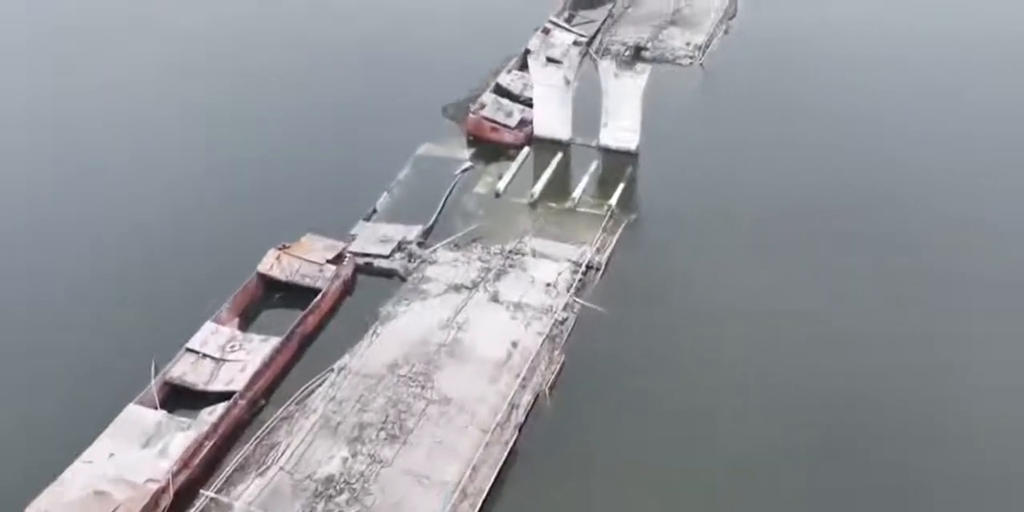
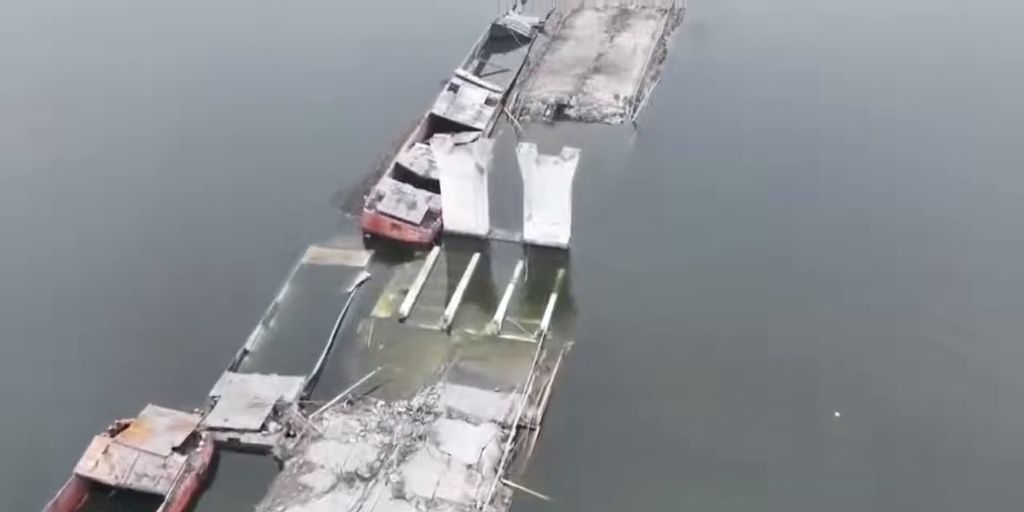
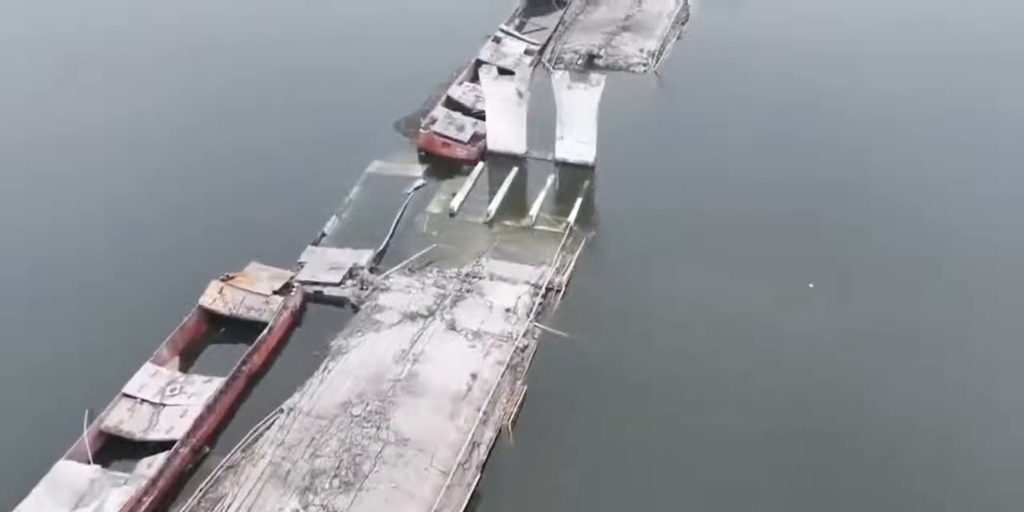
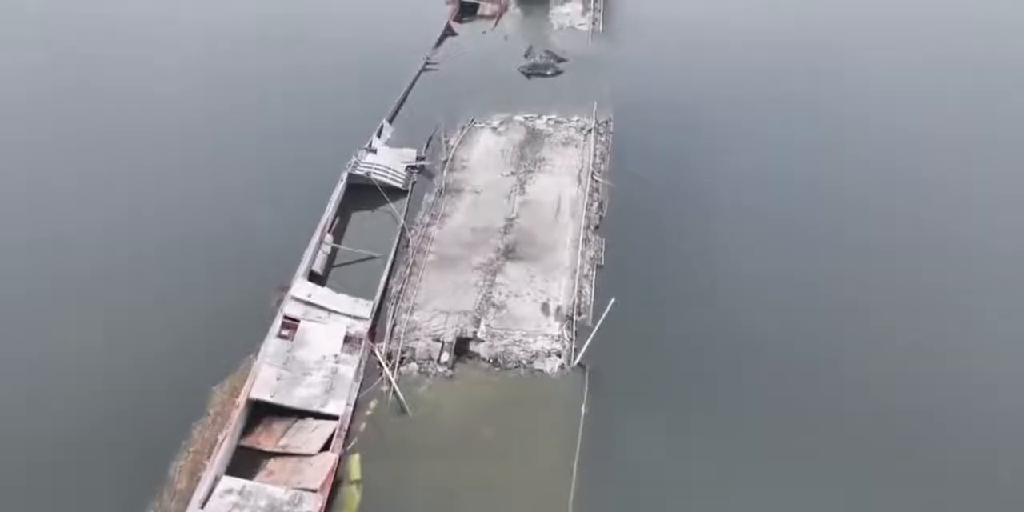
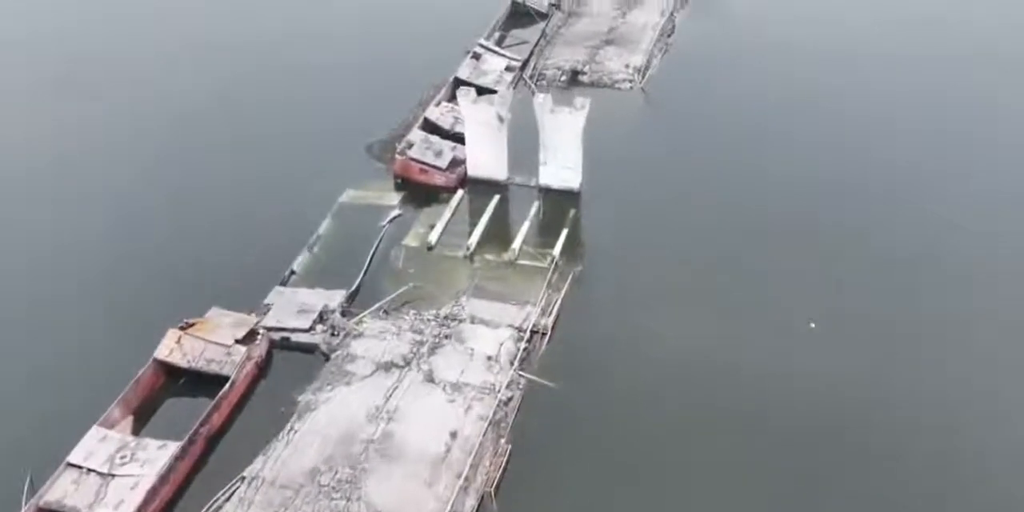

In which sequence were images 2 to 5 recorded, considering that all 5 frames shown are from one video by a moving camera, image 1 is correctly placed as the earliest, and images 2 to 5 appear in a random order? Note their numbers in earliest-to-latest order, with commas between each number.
3, 5, 2, 4
